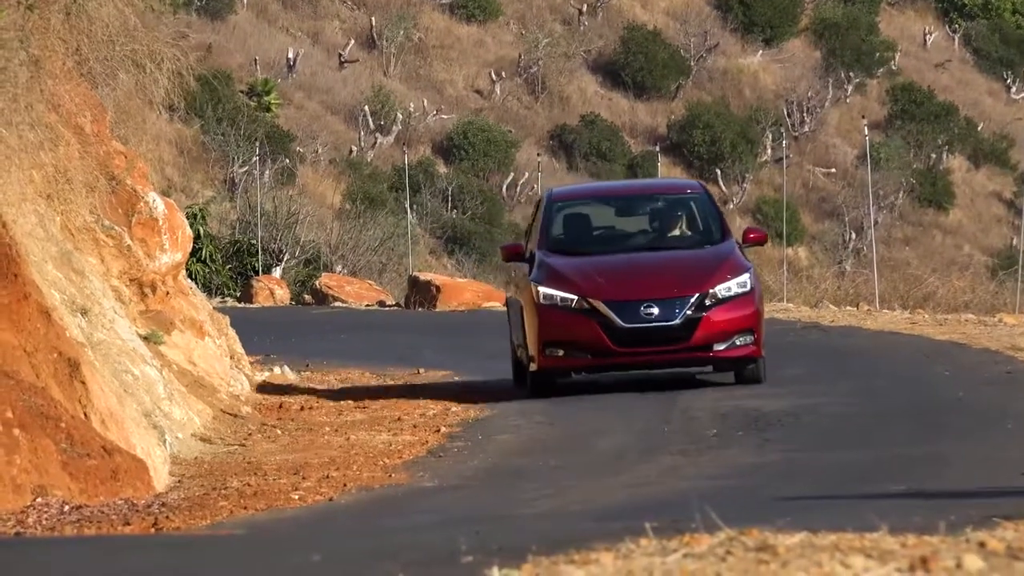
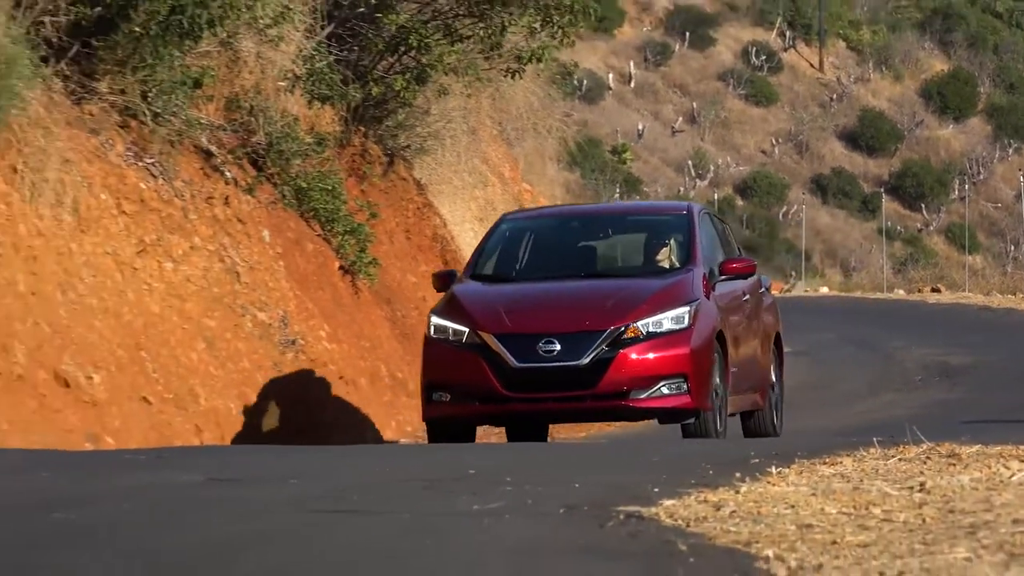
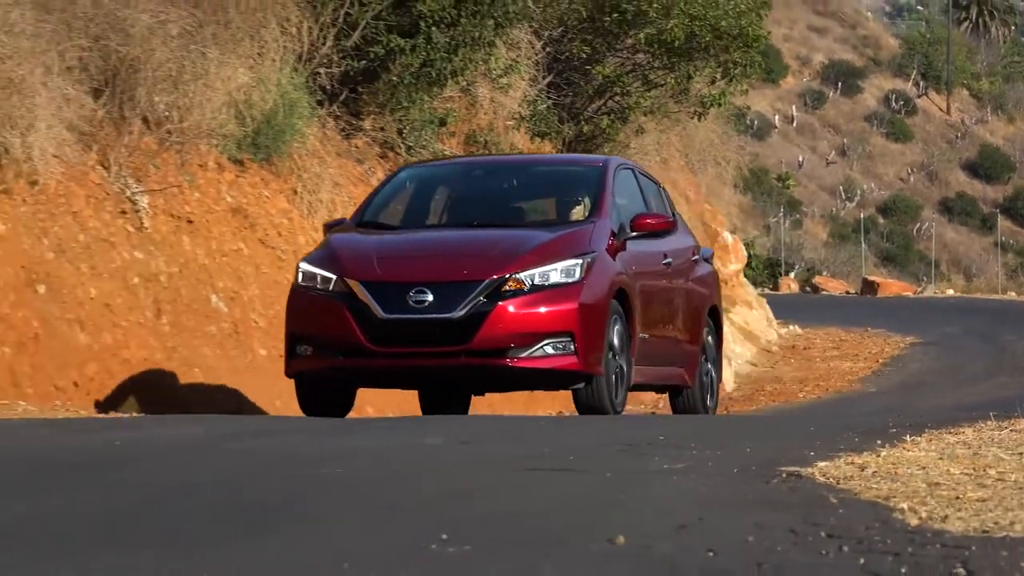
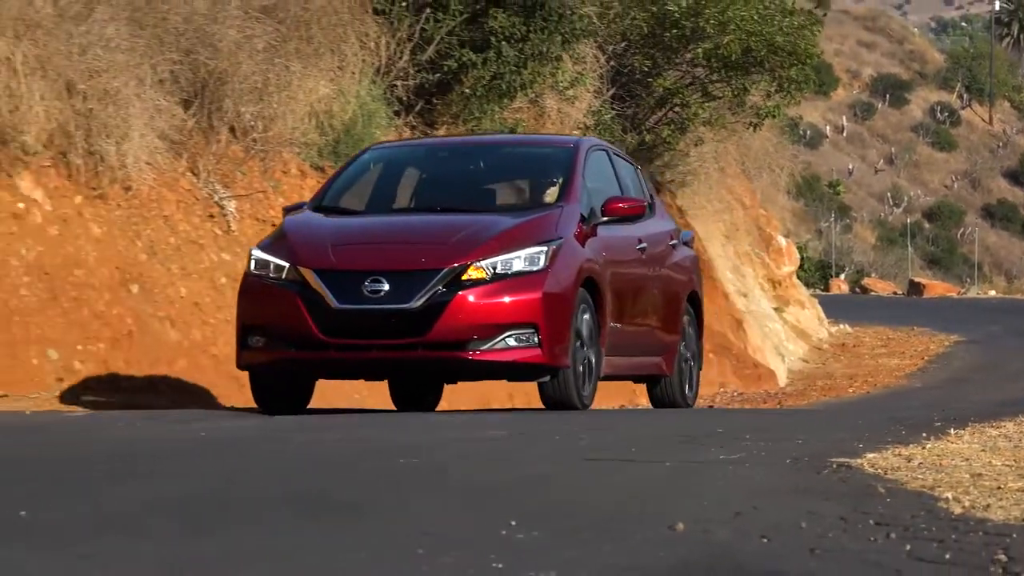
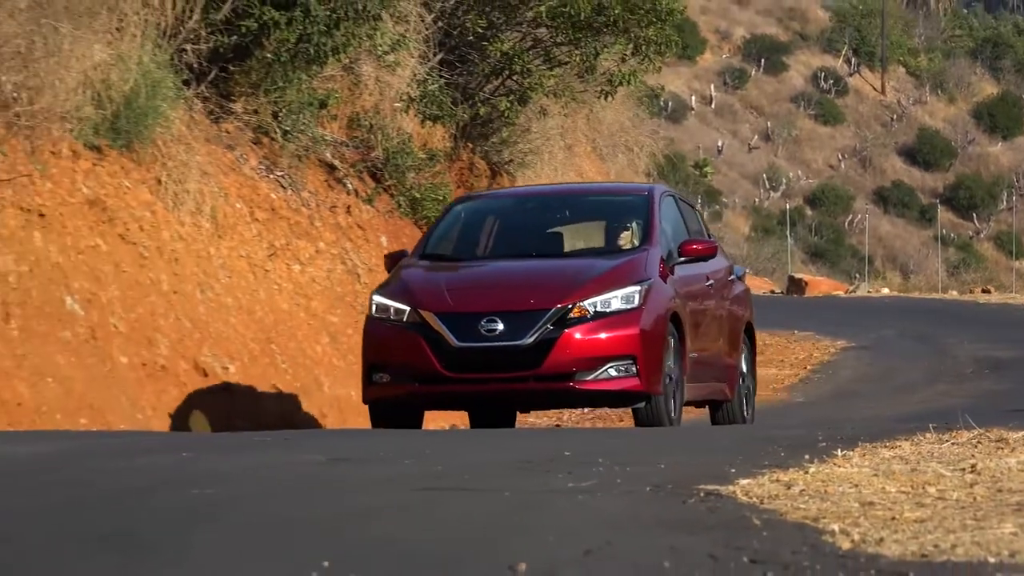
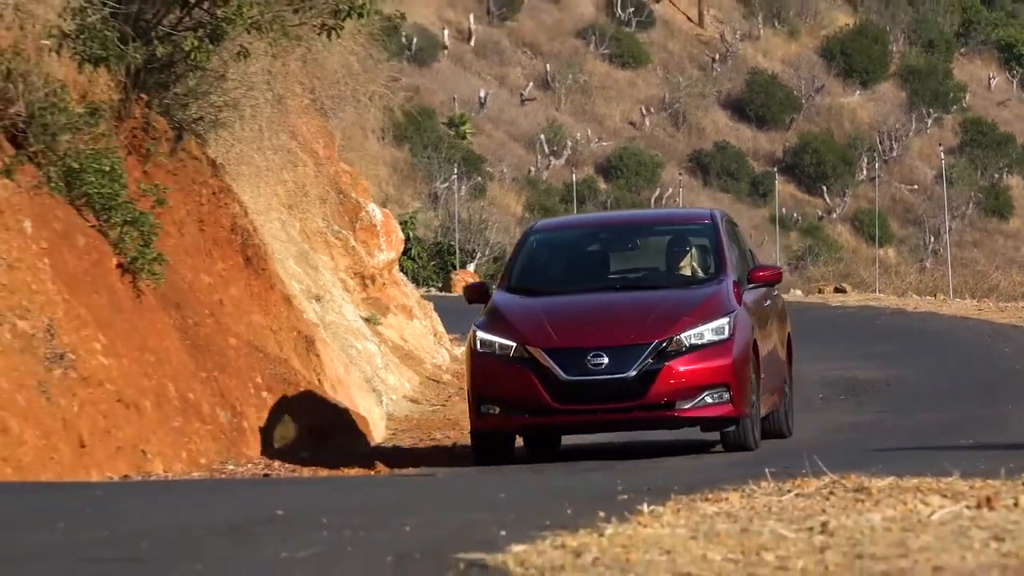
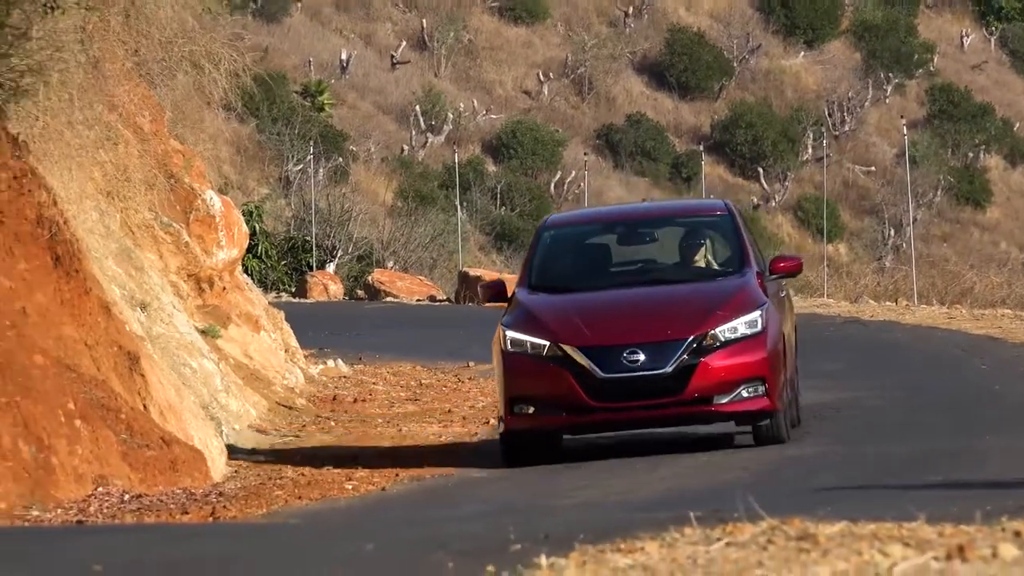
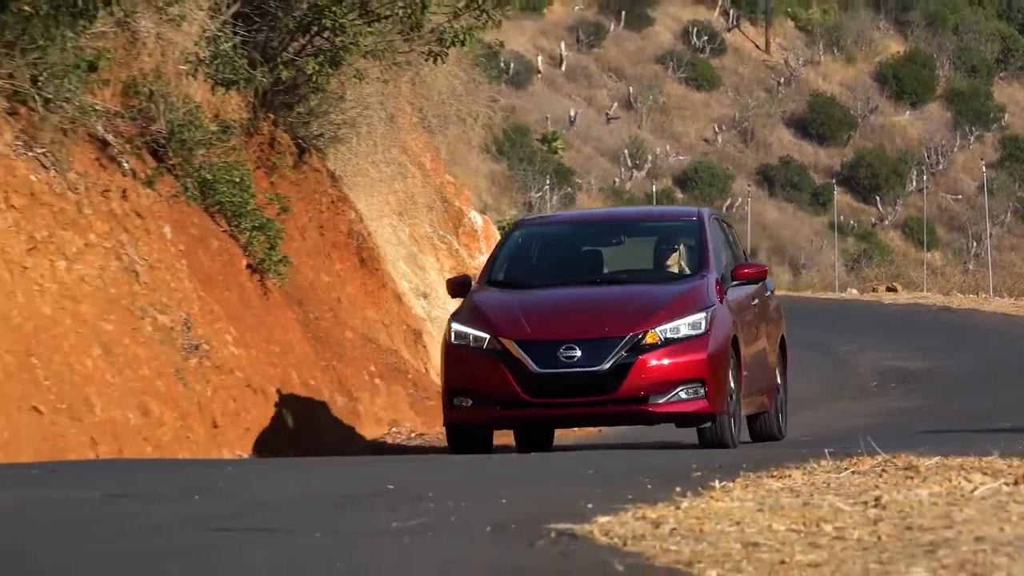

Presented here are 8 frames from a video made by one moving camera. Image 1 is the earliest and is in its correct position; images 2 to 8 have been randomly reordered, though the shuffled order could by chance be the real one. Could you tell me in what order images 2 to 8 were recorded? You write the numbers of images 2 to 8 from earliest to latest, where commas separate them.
7, 6, 8, 2, 5, 3, 4
